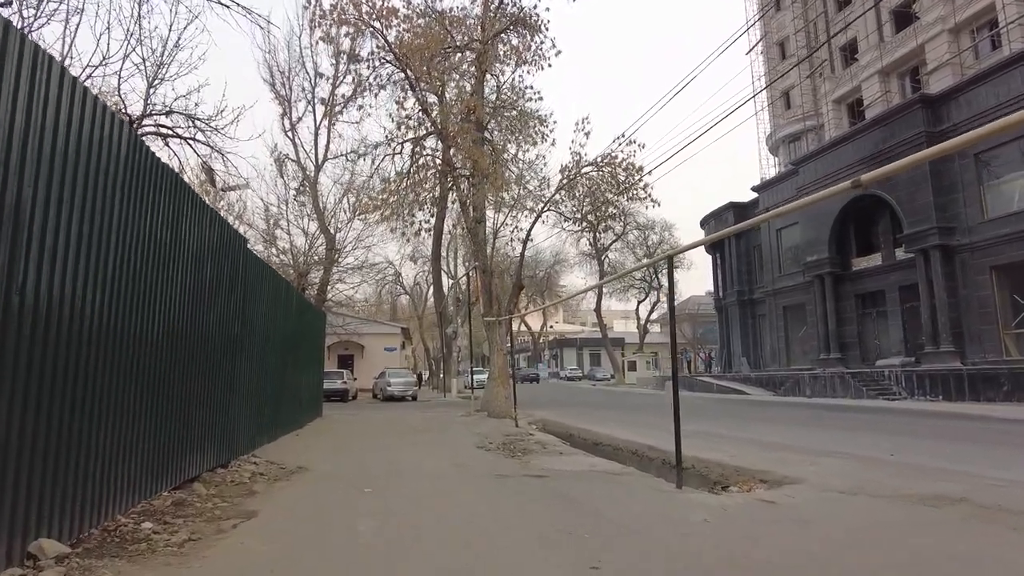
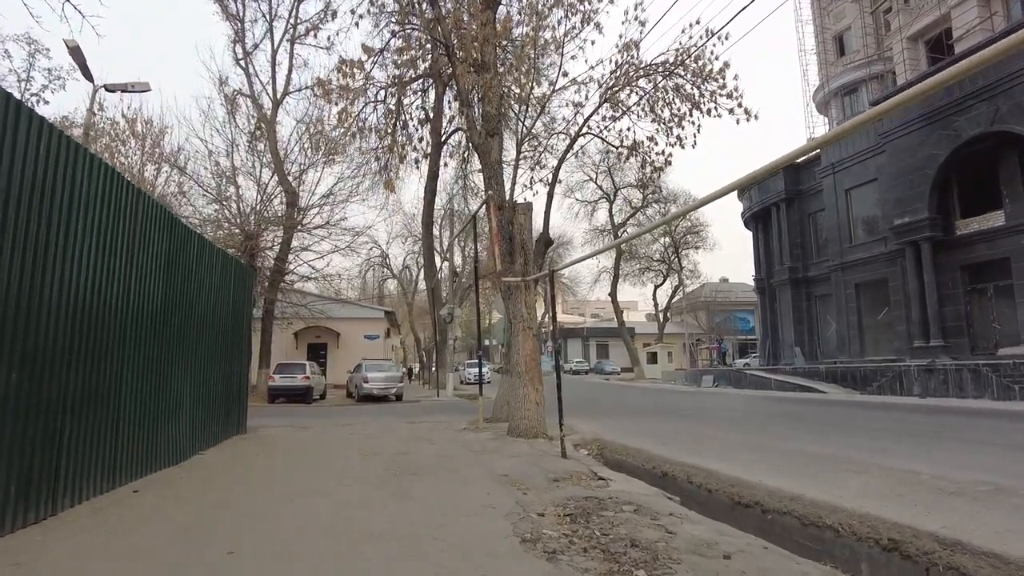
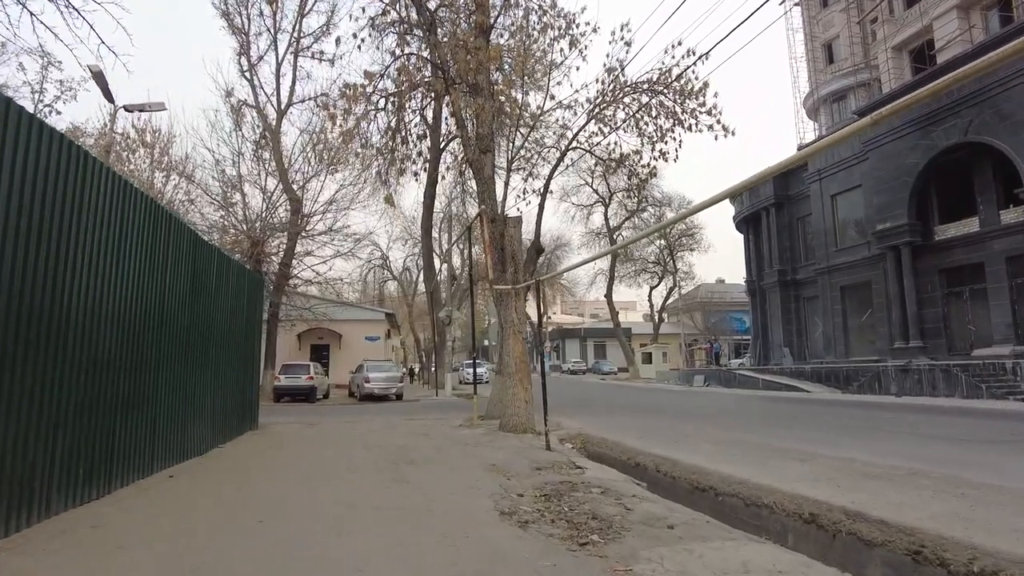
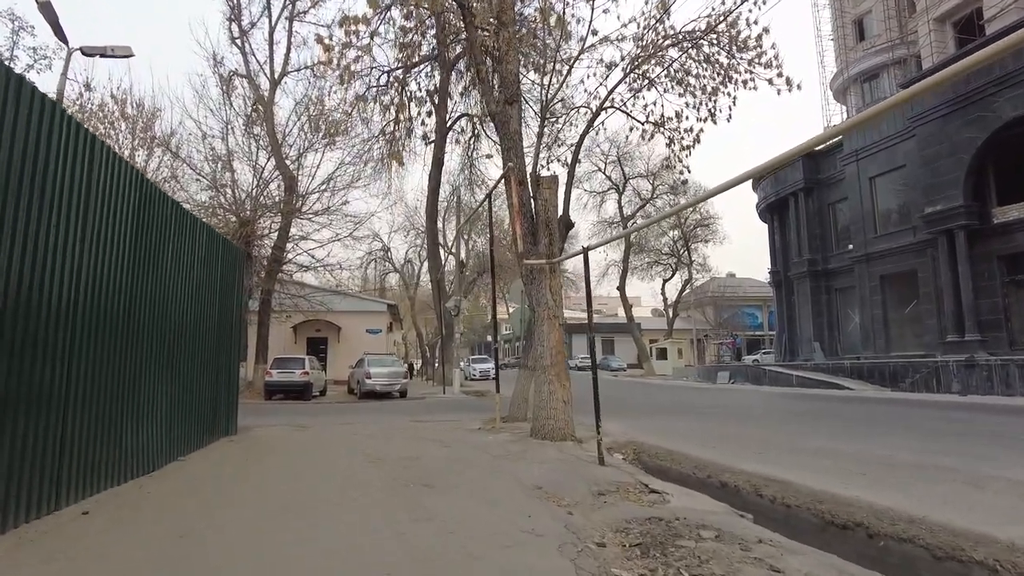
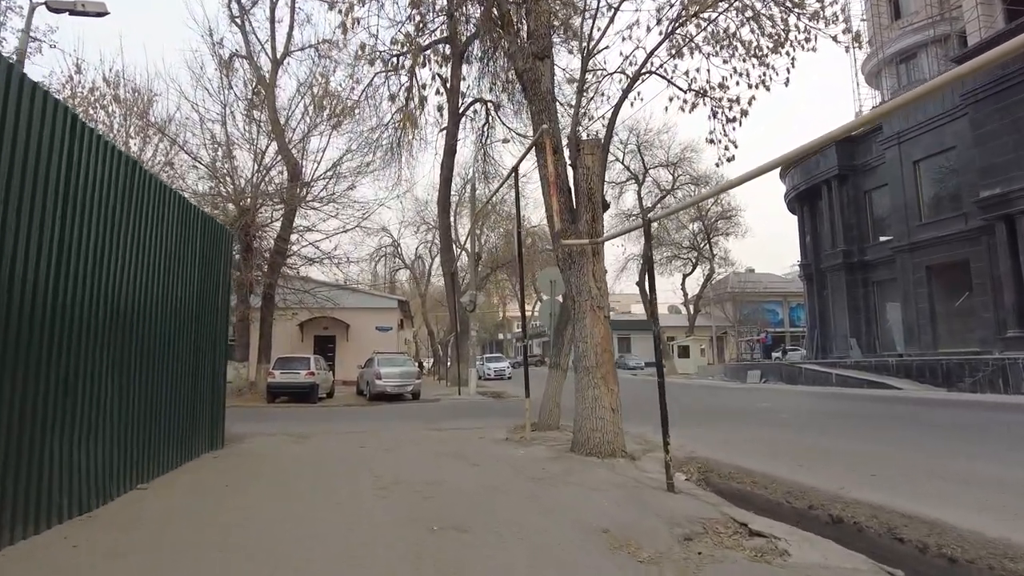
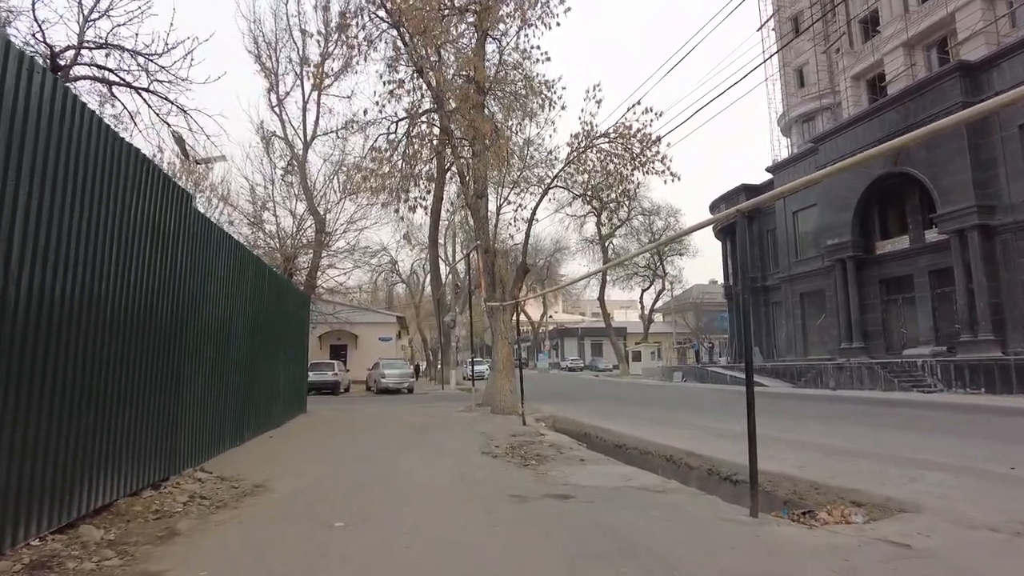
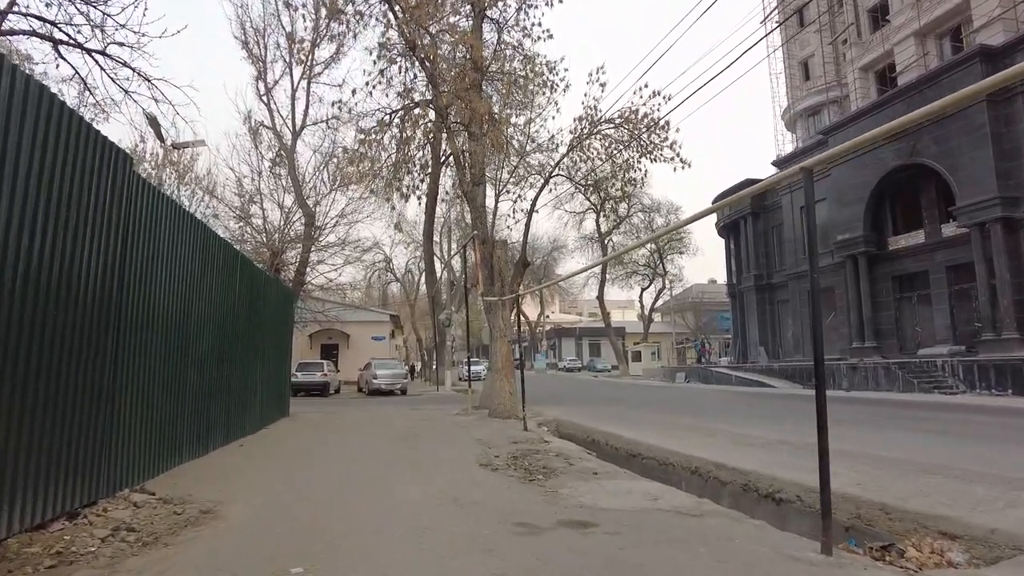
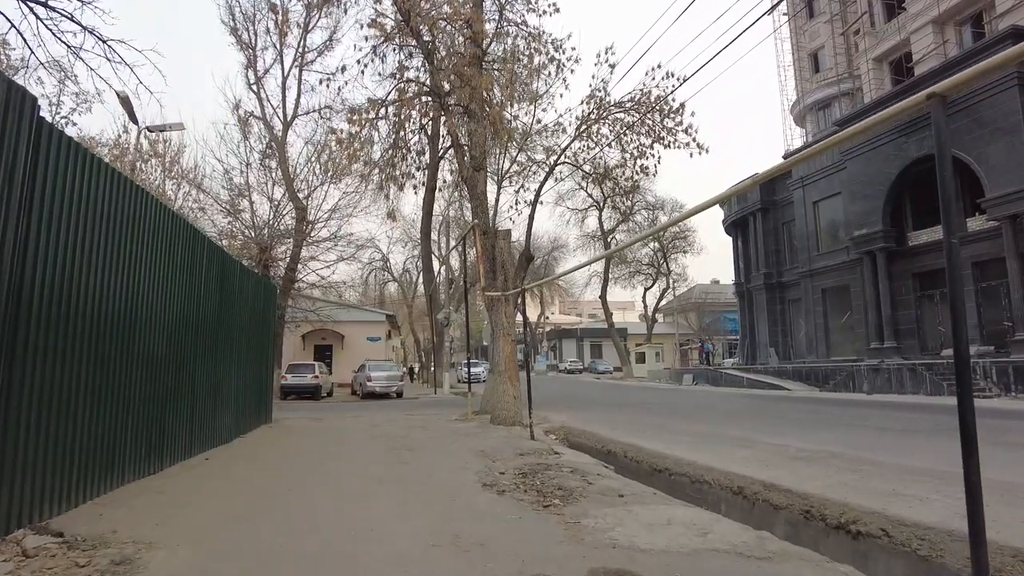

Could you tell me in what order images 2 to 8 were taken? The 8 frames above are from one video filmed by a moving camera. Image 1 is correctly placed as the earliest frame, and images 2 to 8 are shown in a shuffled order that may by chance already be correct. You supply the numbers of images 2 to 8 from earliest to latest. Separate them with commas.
6, 7, 8, 3, 2, 4, 5
